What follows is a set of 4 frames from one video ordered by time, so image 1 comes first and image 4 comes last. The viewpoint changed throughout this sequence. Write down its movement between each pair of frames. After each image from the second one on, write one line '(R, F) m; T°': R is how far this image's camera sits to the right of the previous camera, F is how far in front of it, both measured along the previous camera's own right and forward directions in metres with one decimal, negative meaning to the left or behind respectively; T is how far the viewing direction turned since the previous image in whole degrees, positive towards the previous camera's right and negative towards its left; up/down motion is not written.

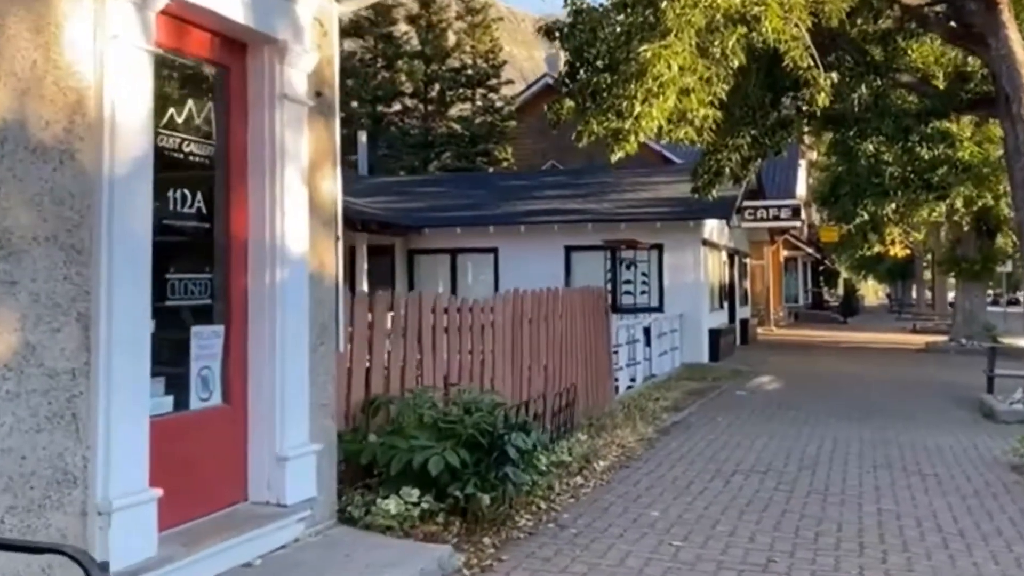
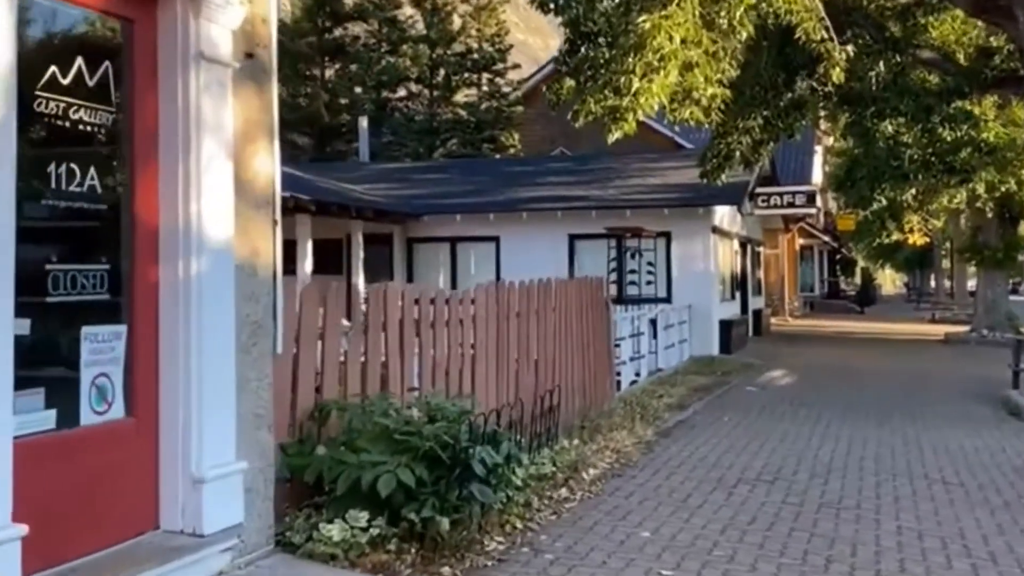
(+0.2, +0.7) m; -1°
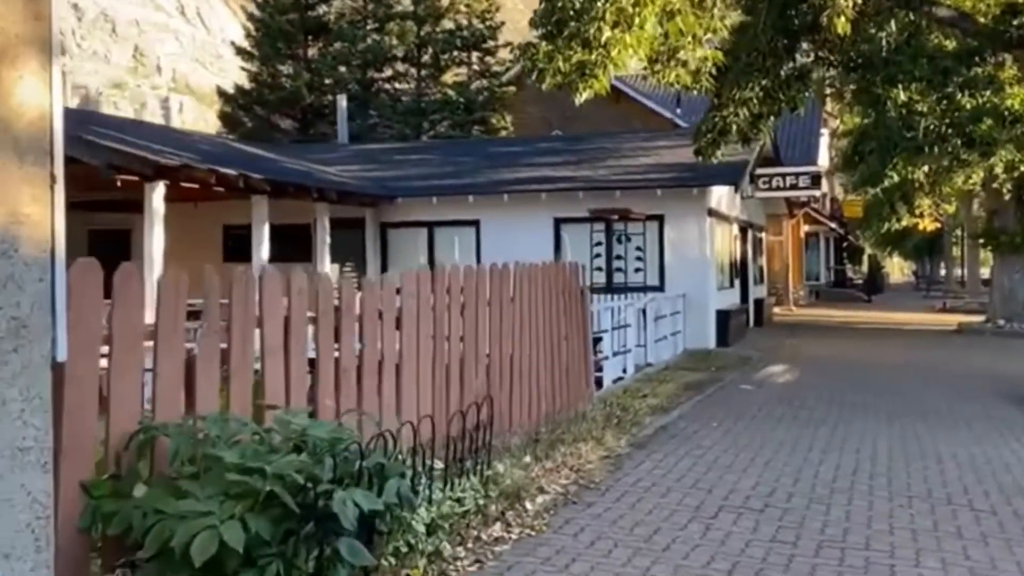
(+0.4, +1.4) m; 0°
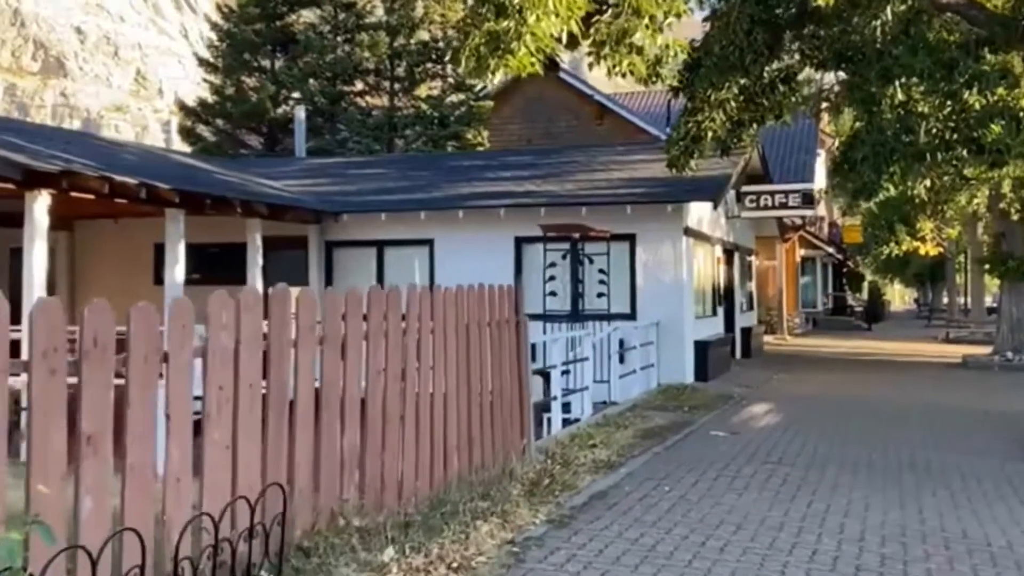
(+0.7, +1.7) m; 0°
